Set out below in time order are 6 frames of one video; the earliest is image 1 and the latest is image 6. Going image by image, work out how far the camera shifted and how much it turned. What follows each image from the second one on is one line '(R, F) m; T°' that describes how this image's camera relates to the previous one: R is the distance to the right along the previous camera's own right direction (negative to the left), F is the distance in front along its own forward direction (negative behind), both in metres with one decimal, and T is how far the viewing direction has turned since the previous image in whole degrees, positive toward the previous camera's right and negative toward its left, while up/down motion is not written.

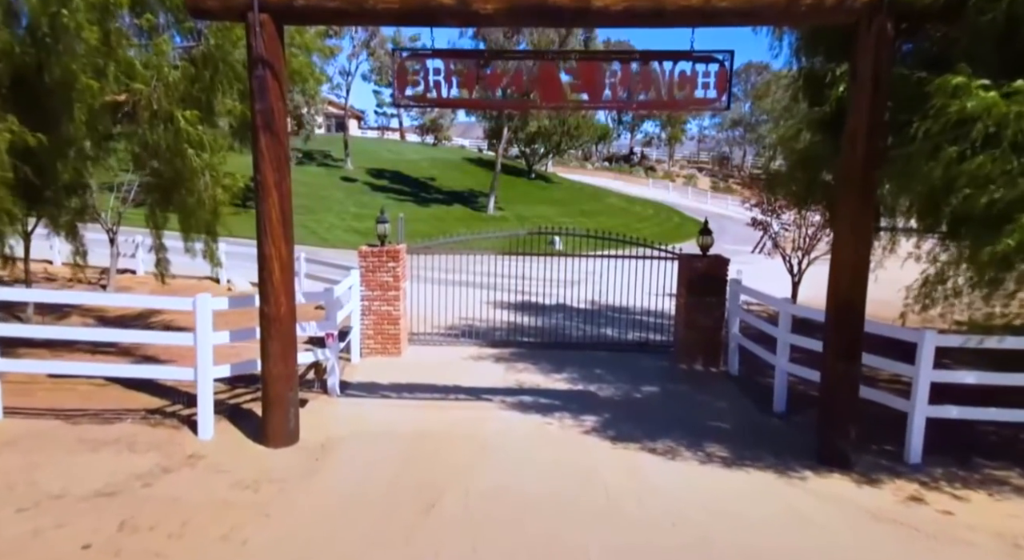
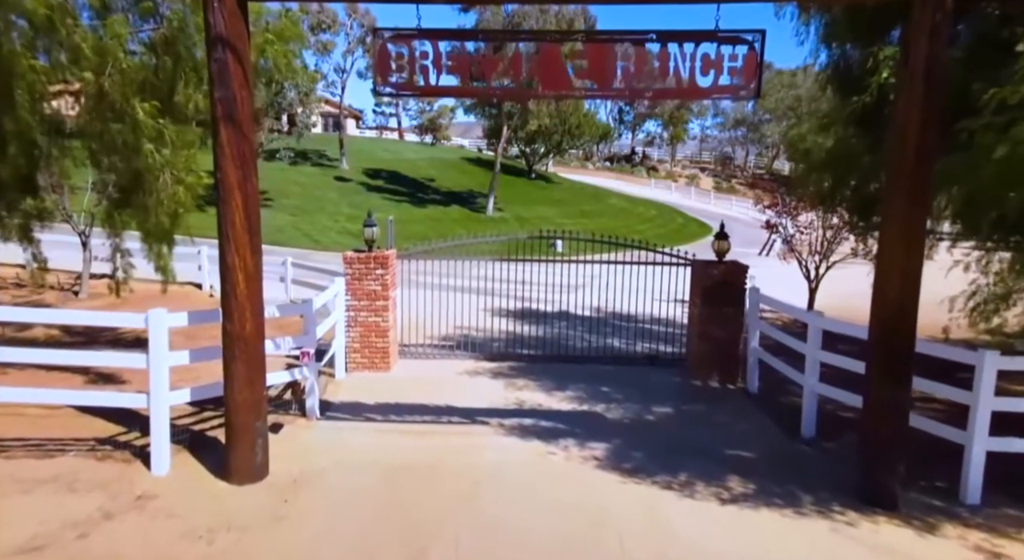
(0.0, +0.8) m; 0°
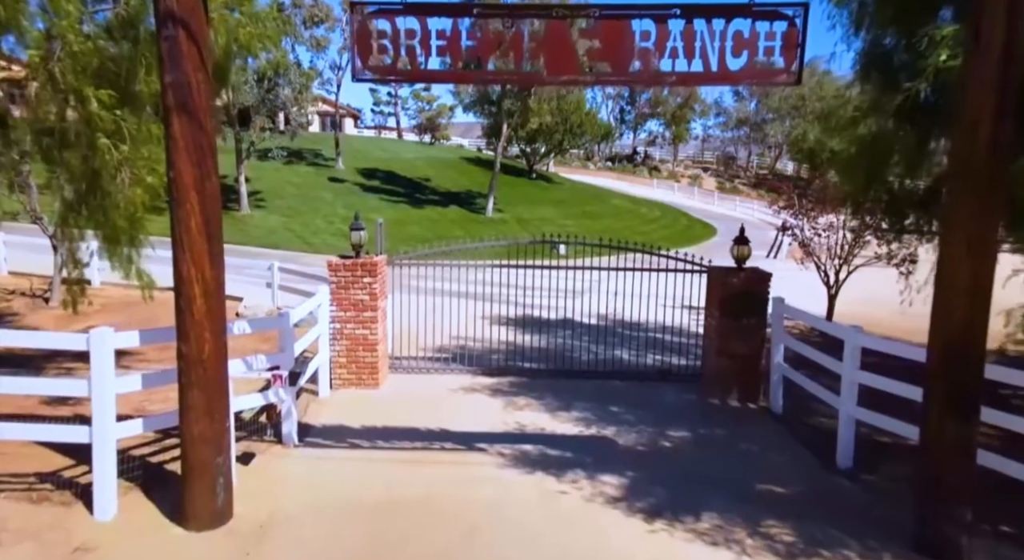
(0.0, +0.7) m; 0°
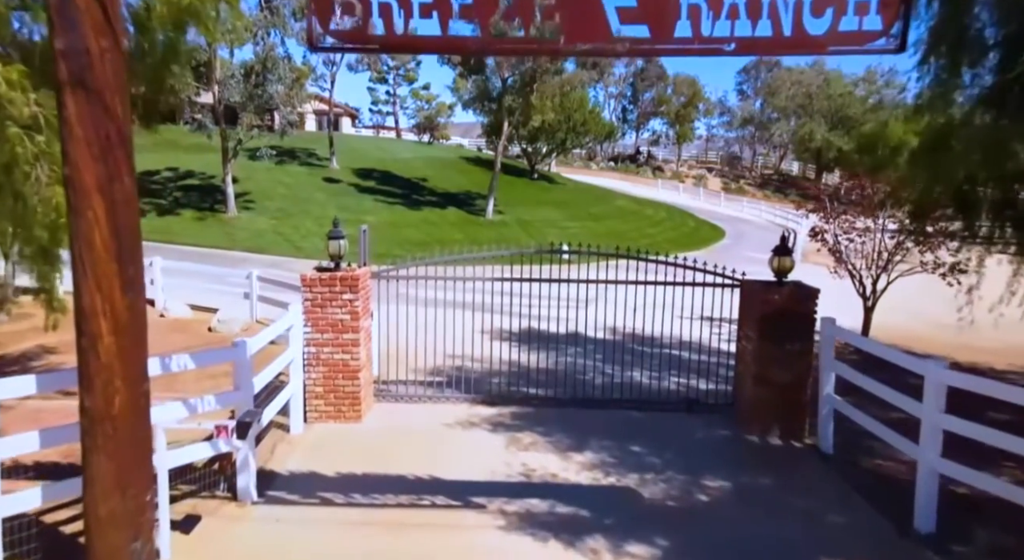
(0.0, +1.1) m; 0°
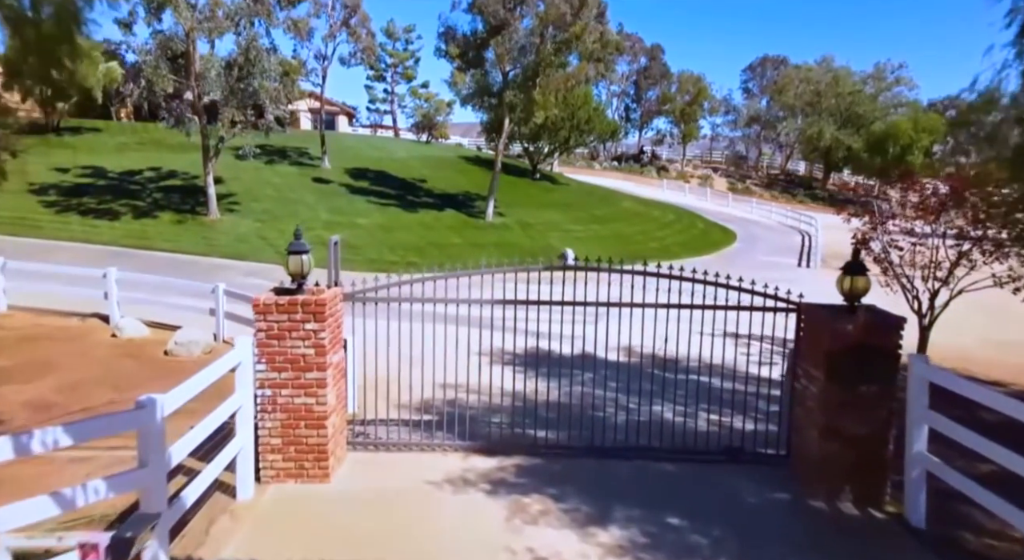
(0.0, +1.4) m; 0°
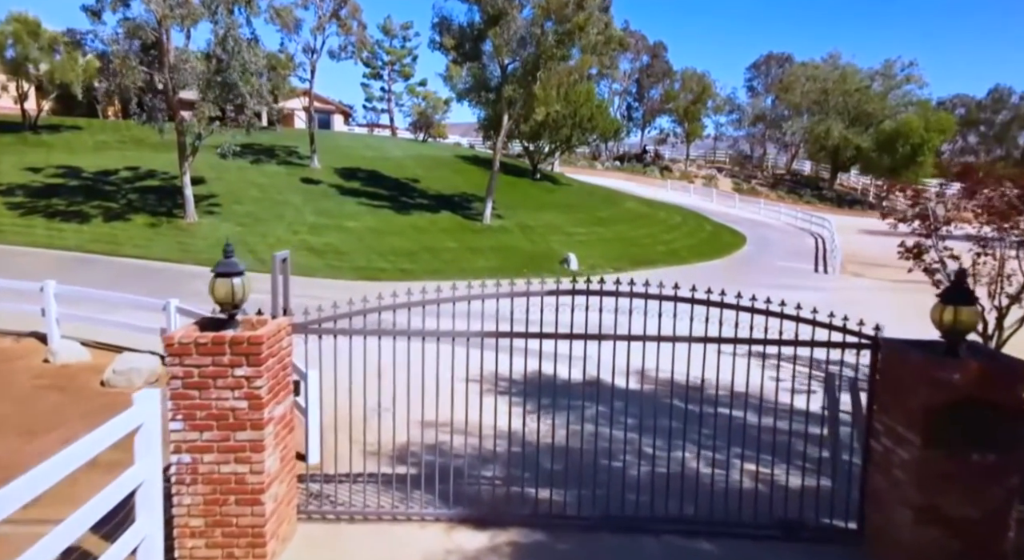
(0.0, +1.3) m; 0°
